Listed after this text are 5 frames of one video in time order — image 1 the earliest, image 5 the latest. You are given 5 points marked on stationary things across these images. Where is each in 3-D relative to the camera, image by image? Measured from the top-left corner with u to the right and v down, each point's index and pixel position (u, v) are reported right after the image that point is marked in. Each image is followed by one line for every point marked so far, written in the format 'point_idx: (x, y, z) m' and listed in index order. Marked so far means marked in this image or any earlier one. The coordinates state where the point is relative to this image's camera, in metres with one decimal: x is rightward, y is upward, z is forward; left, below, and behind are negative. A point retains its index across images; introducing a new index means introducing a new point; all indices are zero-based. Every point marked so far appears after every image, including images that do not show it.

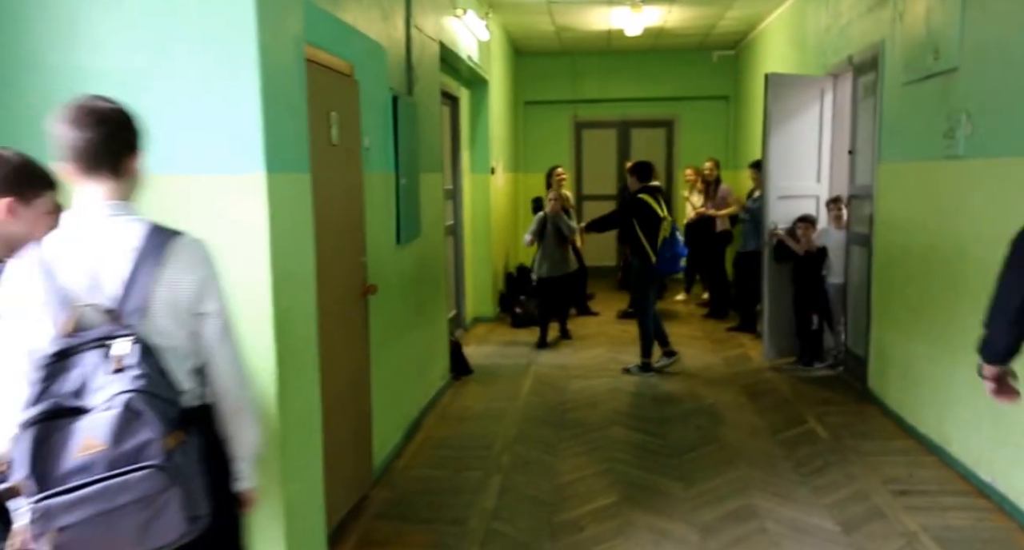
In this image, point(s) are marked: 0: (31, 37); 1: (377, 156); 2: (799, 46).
0: (-1.4, +0.7, +2.0) m
1: (-0.6, +0.6, +3.5) m
2: (+2.4, +1.9, +6.0) m
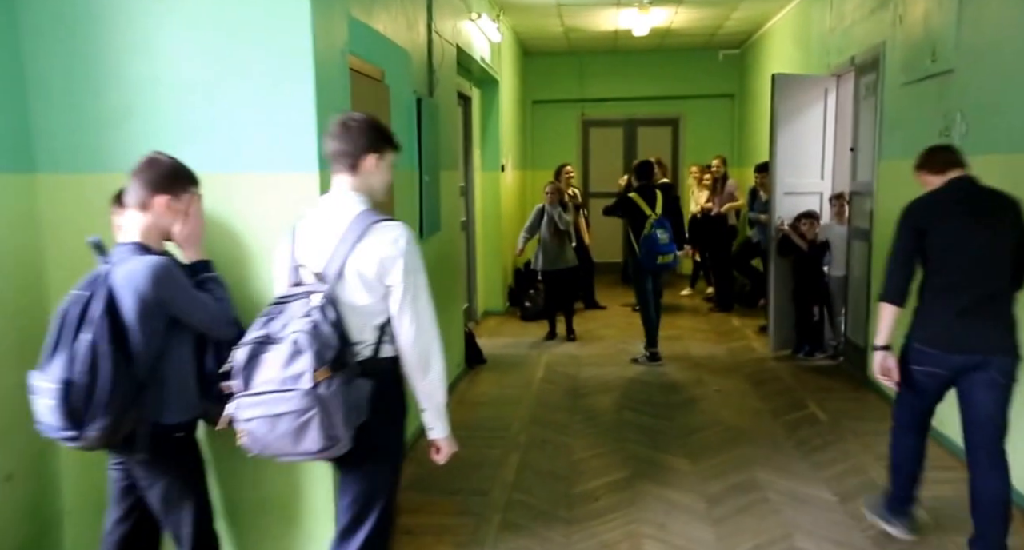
0: (-1.3, +0.7, +2.3) m
1: (-0.6, +0.6, +3.7) m
2: (+2.5, +1.9, +6.2) m
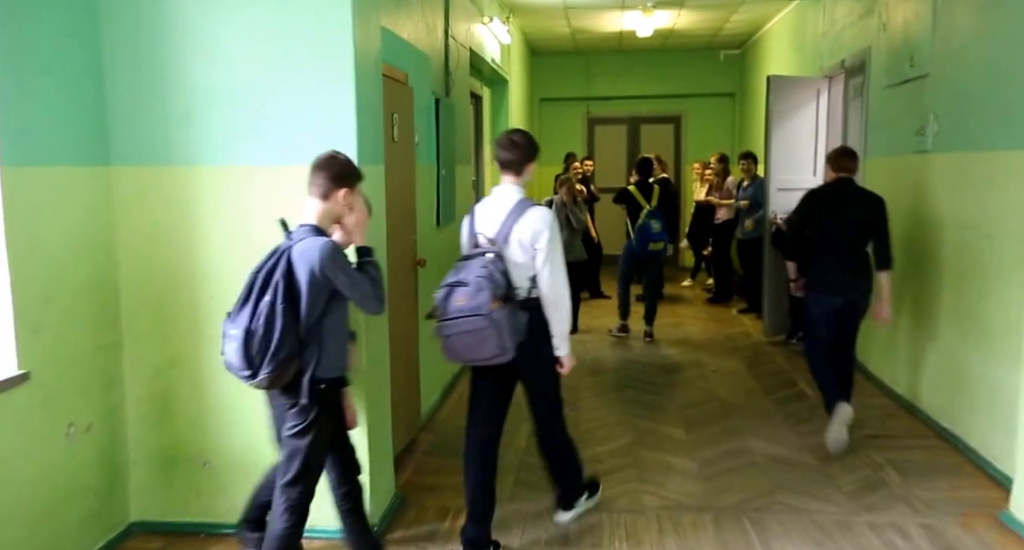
0: (-1.2, +0.8, +2.6) m
1: (-0.5, +0.7, +4.1) m
2: (+2.5, +2.0, +6.5) m
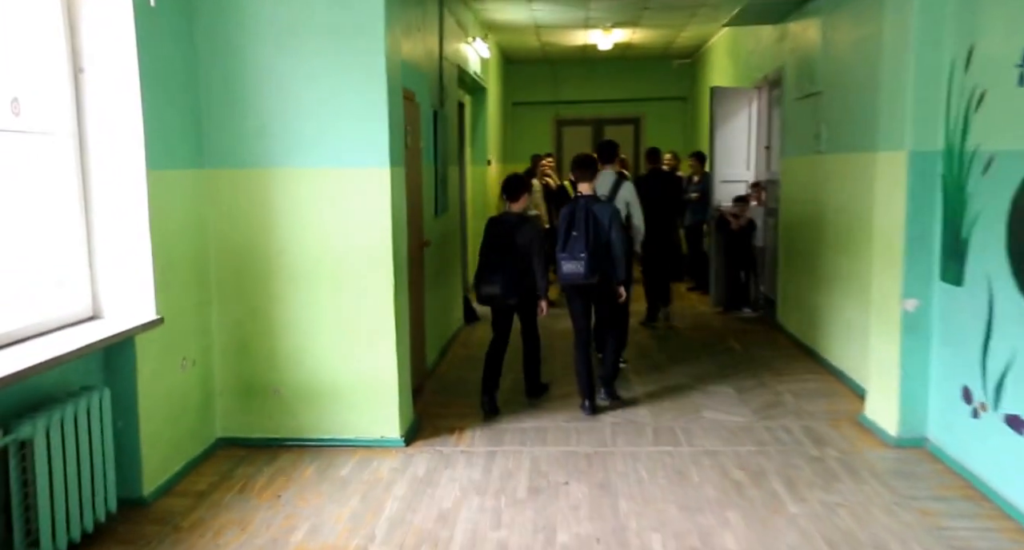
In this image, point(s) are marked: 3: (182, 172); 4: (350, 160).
0: (-1.3, +0.9, +3.5) m
1: (-0.6, +0.8, +5.0) m
2: (+2.3, +2.2, +7.6) m
3: (-1.5, +0.5, +3.4) m
4: (-0.8, +0.6, +3.5) m
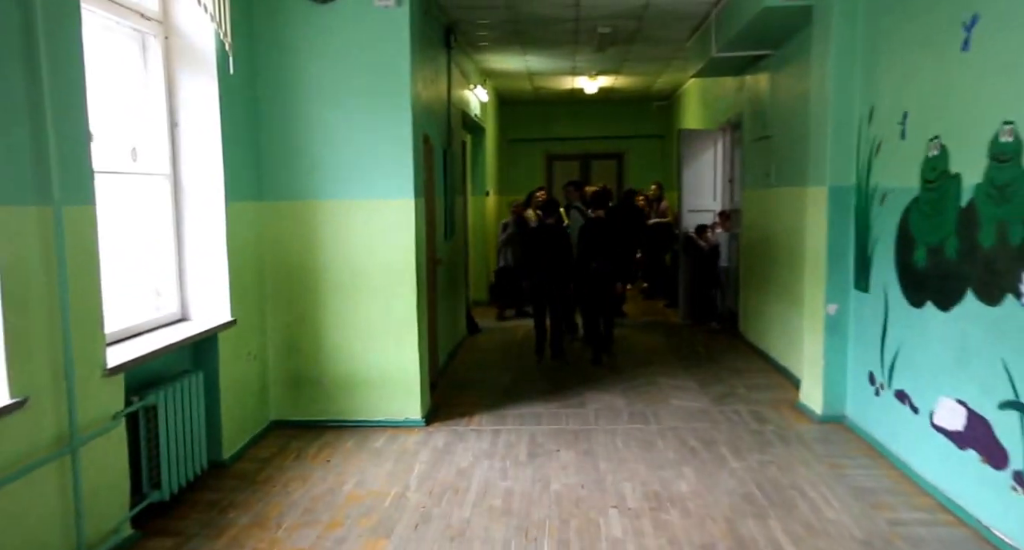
0: (-1.3, +0.8, +4.4) m
1: (-0.6, +0.7, +5.9) m
2: (+2.3, +2.0, +8.6) m
3: (-1.5, +0.4, +4.2) m
4: (-0.8, +0.5, +4.4) m
